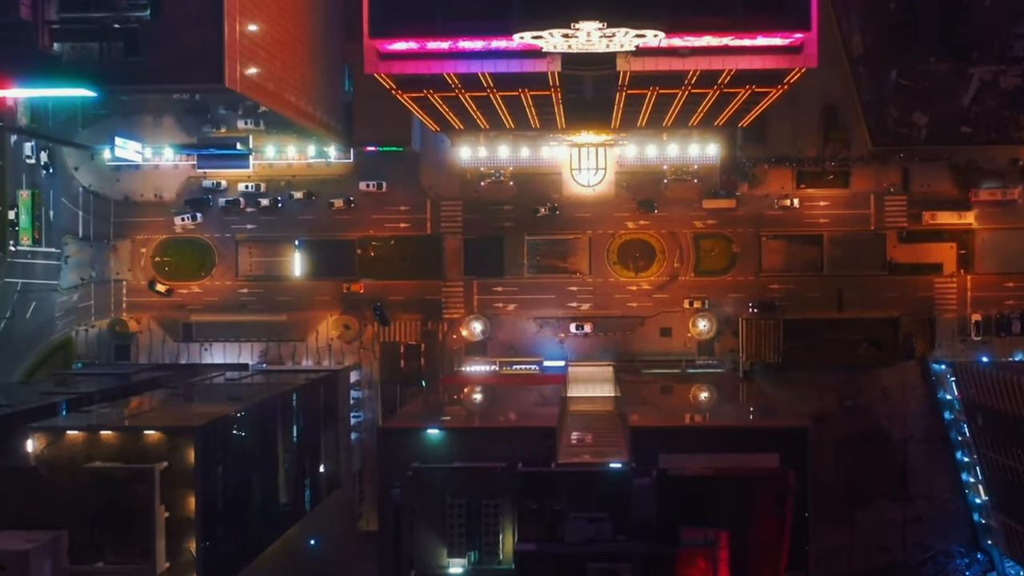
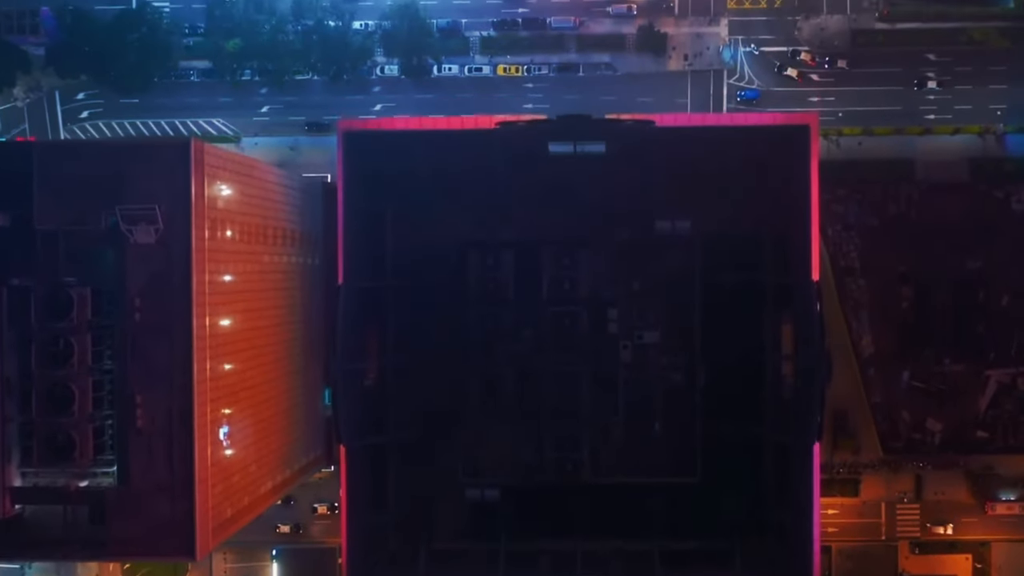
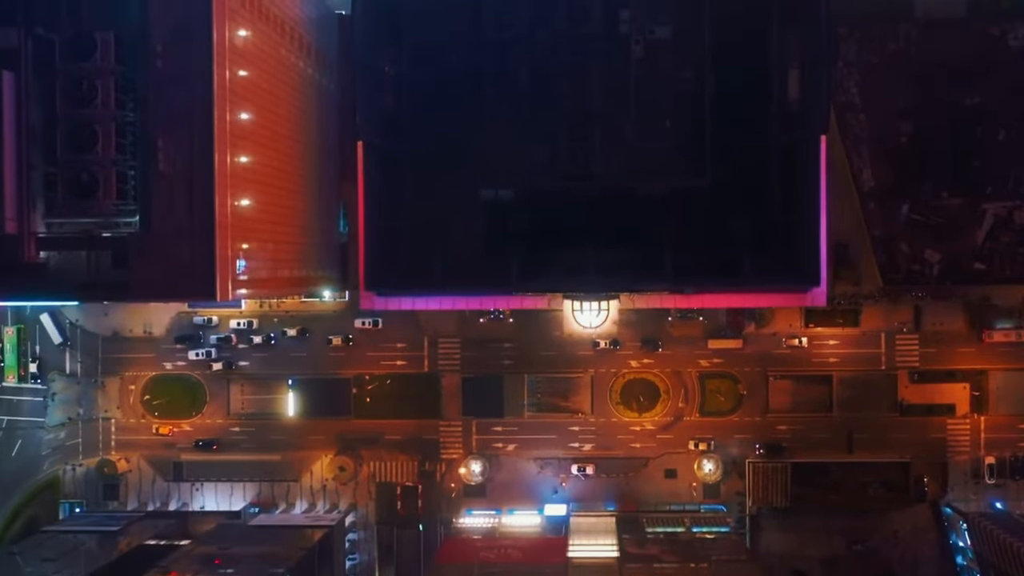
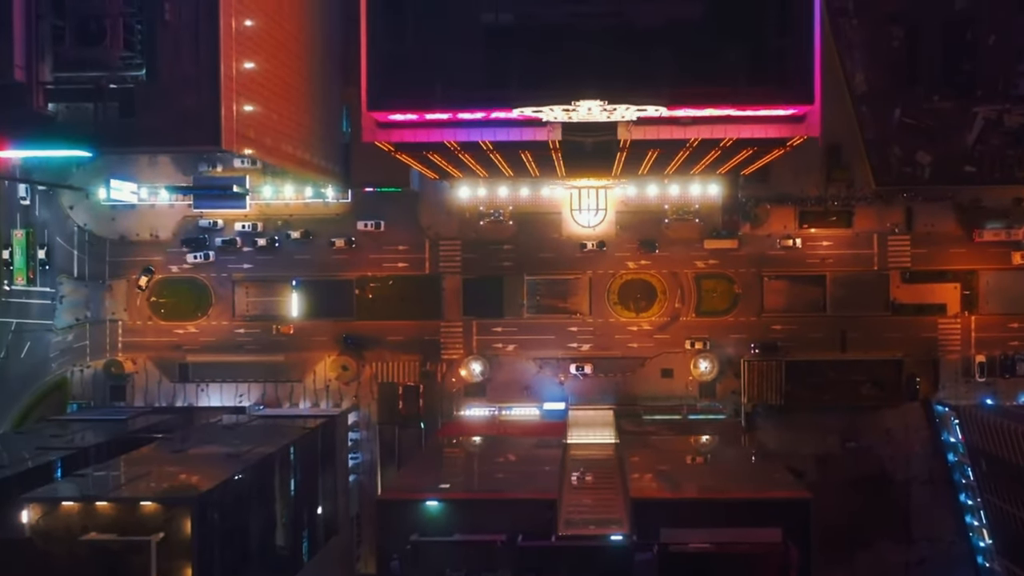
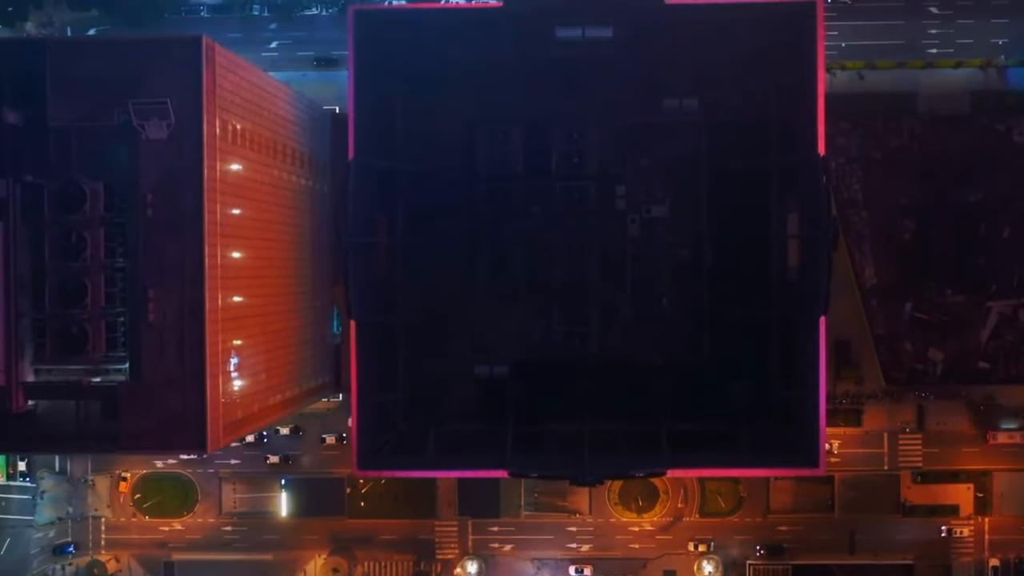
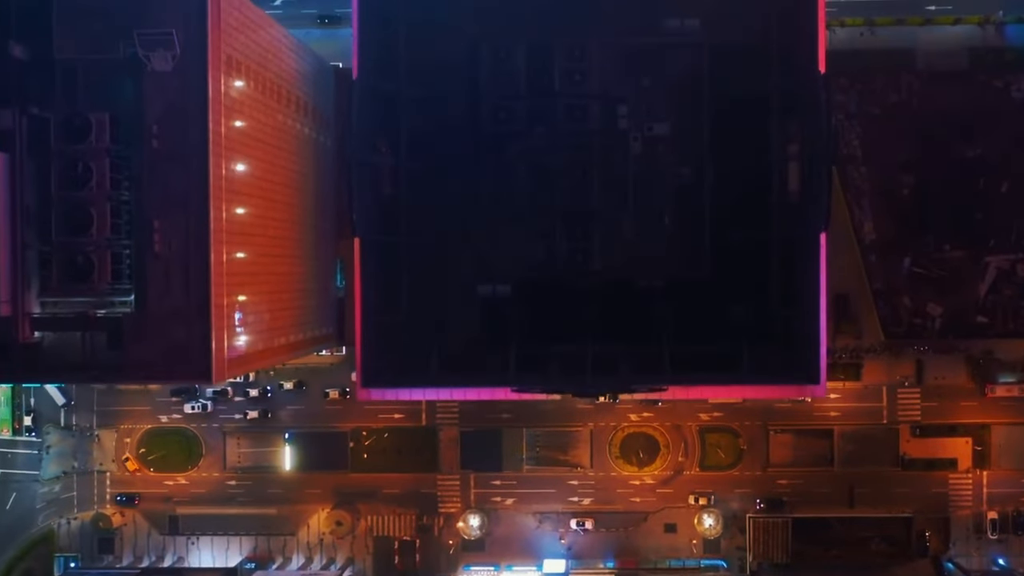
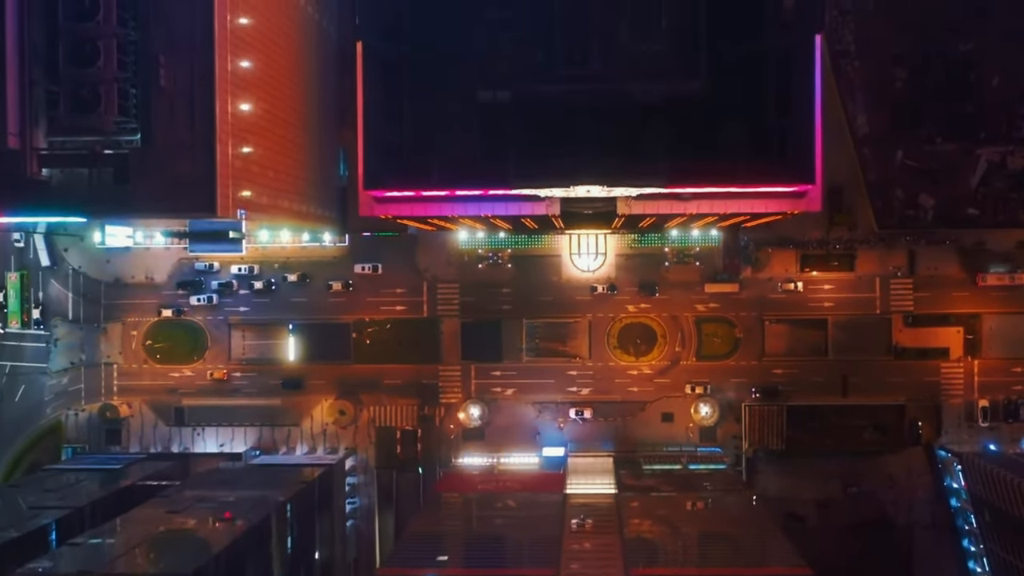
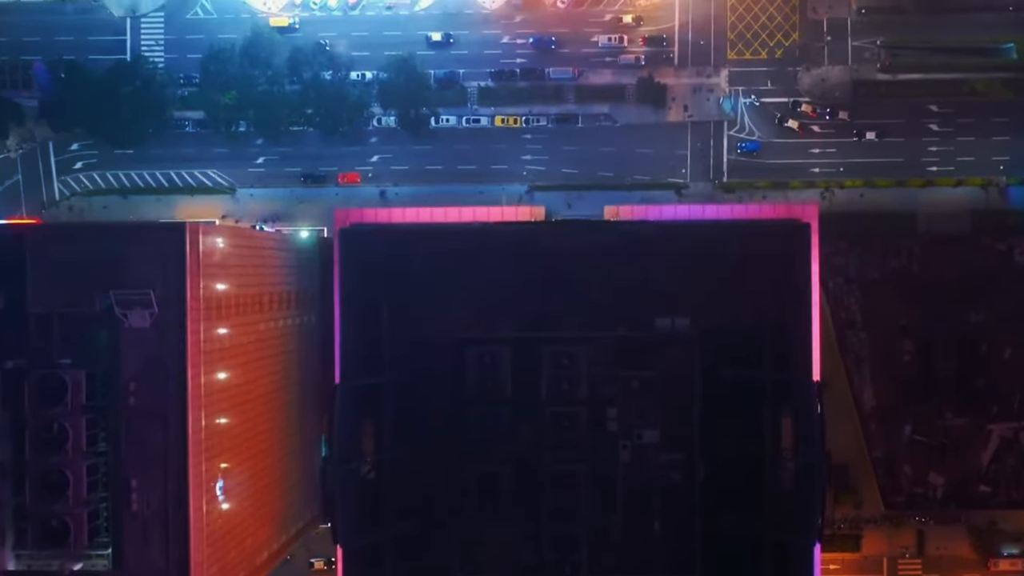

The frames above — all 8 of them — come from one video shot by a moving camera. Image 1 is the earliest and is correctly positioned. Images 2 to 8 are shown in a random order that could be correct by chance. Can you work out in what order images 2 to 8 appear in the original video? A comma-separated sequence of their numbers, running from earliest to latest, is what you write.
4, 7, 3, 6, 5, 2, 8
